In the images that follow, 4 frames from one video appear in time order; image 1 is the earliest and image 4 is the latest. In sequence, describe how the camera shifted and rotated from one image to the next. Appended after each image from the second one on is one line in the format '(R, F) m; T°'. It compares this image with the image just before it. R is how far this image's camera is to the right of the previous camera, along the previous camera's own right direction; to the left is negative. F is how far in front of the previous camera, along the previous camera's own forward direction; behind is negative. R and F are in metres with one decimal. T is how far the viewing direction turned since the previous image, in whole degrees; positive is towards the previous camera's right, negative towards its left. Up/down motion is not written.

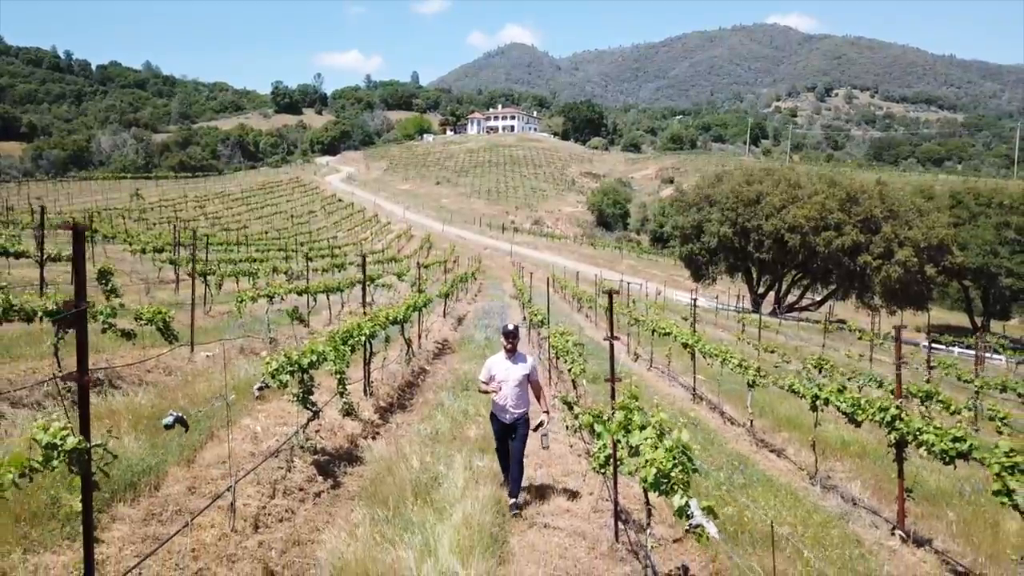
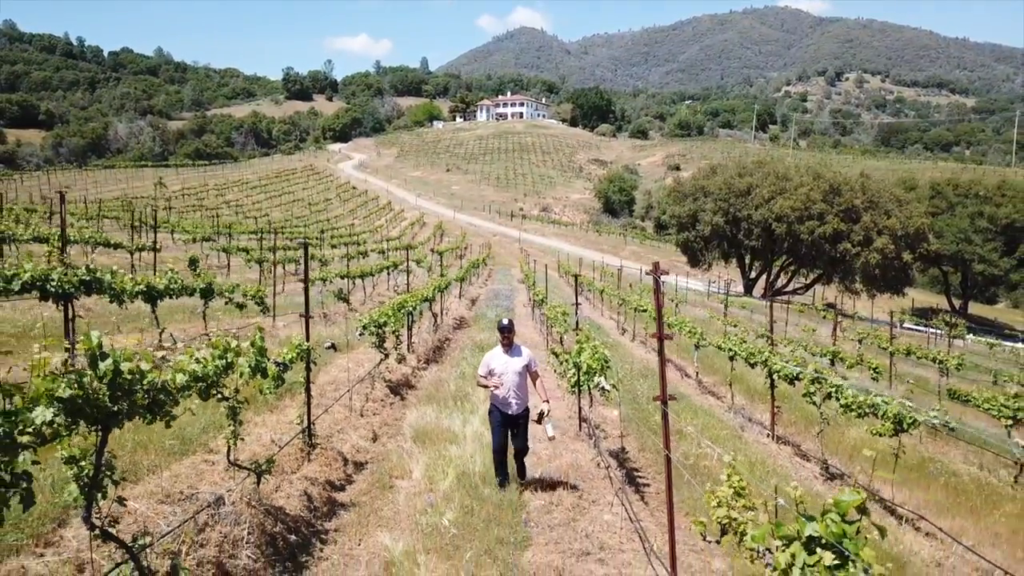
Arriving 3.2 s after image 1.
(+0.1, -3.8) m; -1°
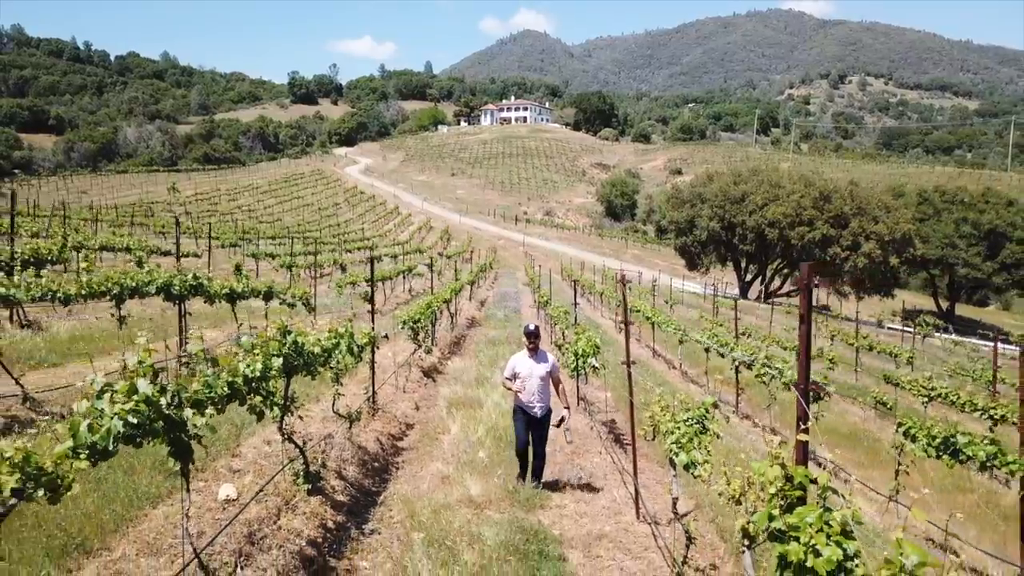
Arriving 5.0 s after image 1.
(-0.2, -2.5) m; 0°
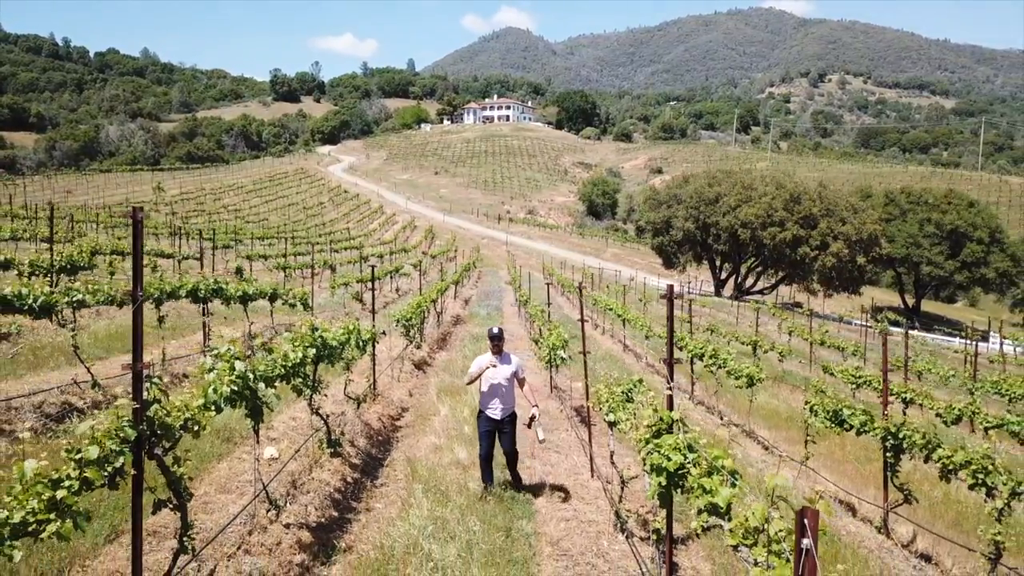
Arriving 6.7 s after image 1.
(+0.1, -1.8) m; +1°
